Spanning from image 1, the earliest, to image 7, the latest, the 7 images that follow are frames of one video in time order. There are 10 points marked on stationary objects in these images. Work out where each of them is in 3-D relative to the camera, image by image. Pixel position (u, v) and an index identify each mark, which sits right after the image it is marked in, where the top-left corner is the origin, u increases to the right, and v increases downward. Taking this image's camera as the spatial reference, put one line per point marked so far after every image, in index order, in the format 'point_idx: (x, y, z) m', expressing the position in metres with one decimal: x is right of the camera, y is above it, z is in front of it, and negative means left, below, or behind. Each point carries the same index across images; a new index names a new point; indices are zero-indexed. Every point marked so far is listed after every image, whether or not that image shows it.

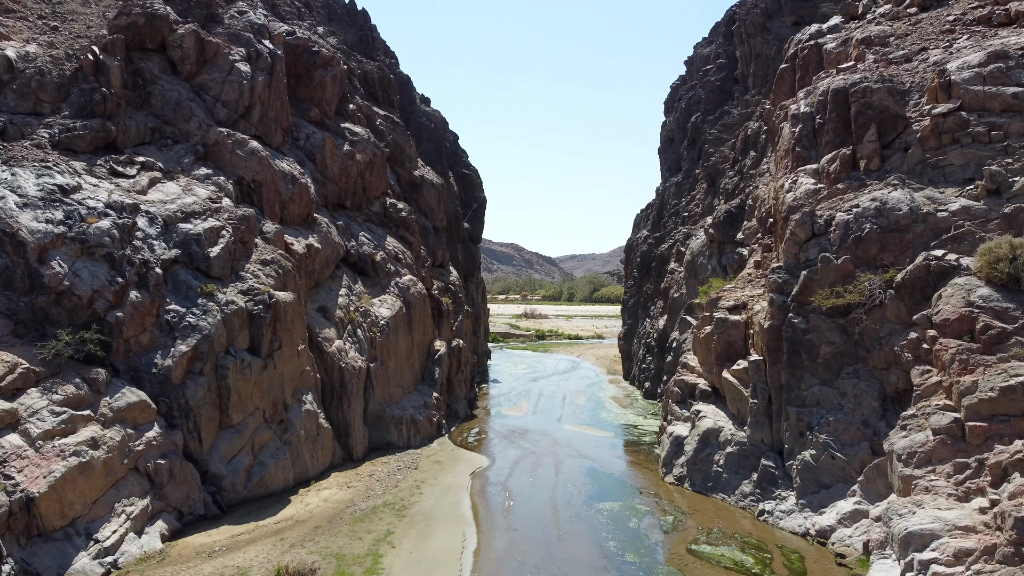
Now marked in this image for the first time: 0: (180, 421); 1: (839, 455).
0: (-9.6, -3.8, +19.9) m
1: (+8.7, -4.4, +18.3) m
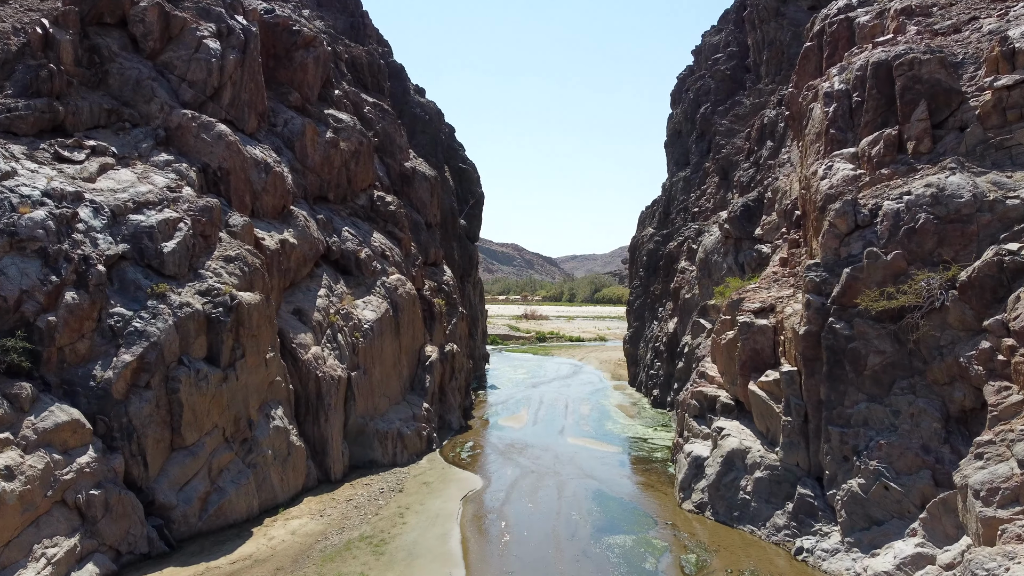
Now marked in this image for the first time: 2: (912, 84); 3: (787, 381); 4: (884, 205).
0: (-9.7, -3.8, +17.1) m
1: (+8.6, -4.4, +15.5) m
2: (+11.3, +5.7, +19.5) m
3: (+7.5, -2.5, +18.8) m
4: (+9.7, +2.2, +17.9) m
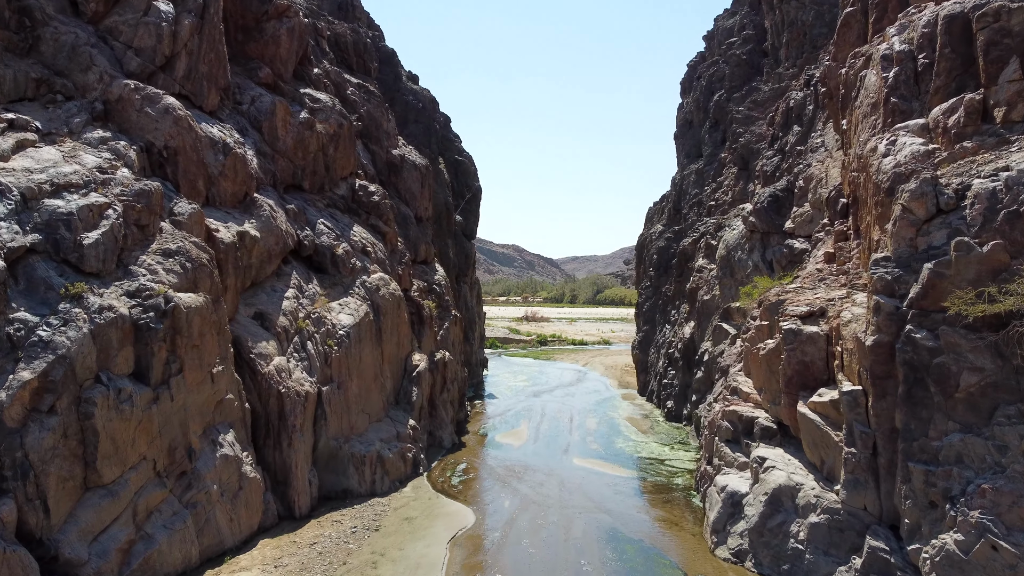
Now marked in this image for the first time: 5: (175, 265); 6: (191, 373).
0: (-9.7, -3.8, +13.5) m
1: (+8.5, -4.4, +11.8) m
2: (+11.2, +5.7, +15.8) m
3: (+7.4, -2.5, +15.1) m
4: (+9.6, +2.2, +14.3) m
5: (-8.6, +0.6, +17.7) m
6: (-7.8, -2.1, +16.9) m
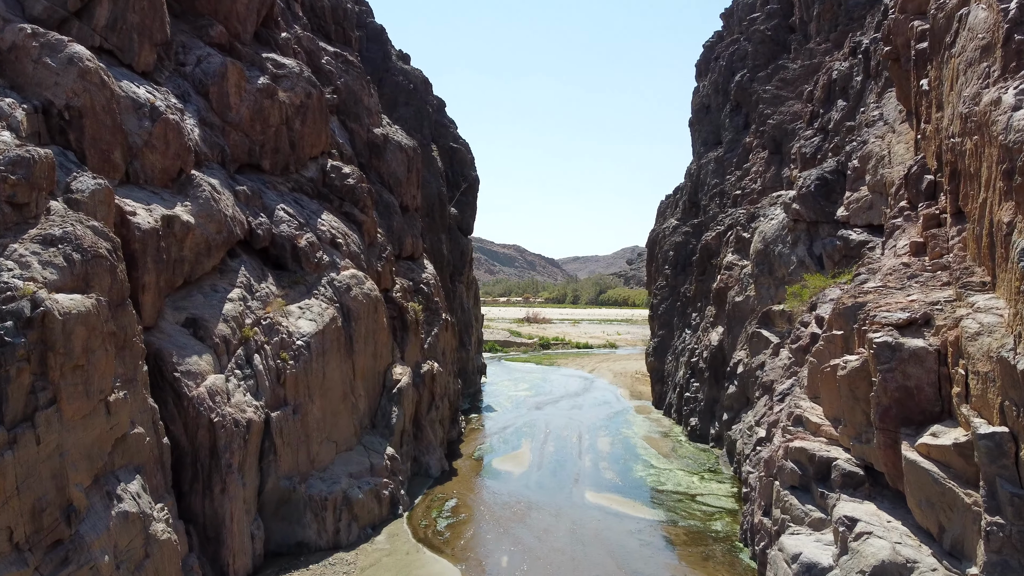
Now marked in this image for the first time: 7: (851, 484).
0: (-9.8, -3.8, +9.0) m
1: (+8.4, -4.4, +7.3) m
2: (+11.2, +5.7, +11.4) m
3: (+7.4, -2.5, +10.6) m
4: (+9.6, +2.2, +9.8) m
5: (-8.6, +0.6, +13.2) m
6: (-7.9, -2.1, +12.4) m
7: (+6.6, -3.8, +13.5) m
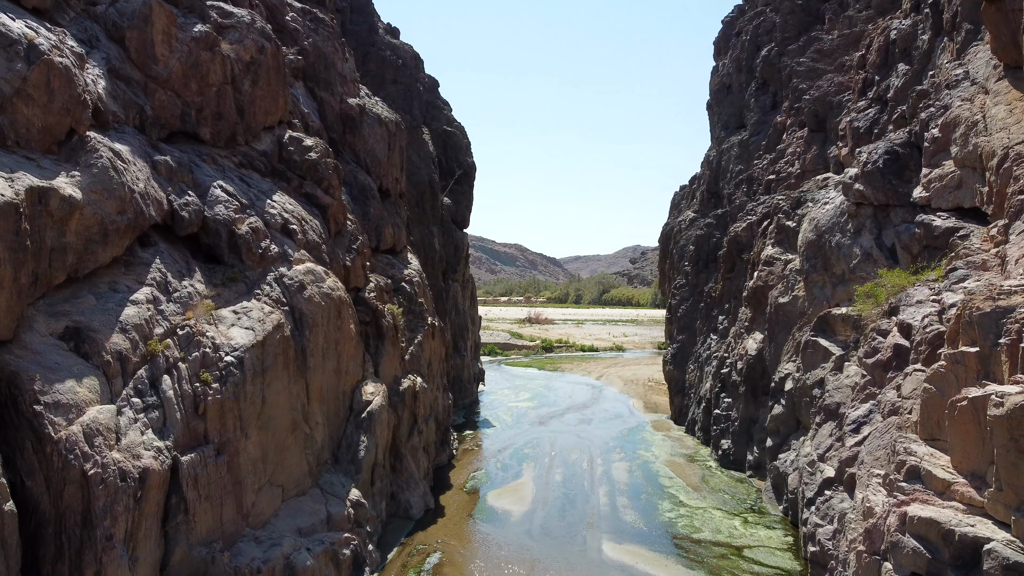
0: (-9.8, -3.8, +4.5) m
1: (+8.4, -4.4, +2.8) m
2: (+11.1, +5.8, +6.8) m
3: (+7.3, -2.5, +6.1) m
4: (+9.5, +2.2, +5.3) m
5: (-8.7, +0.6, +8.7) m
6: (-7.9, -2.0, +7.9) m
7: (+6.6, -3.8, +9.0) m
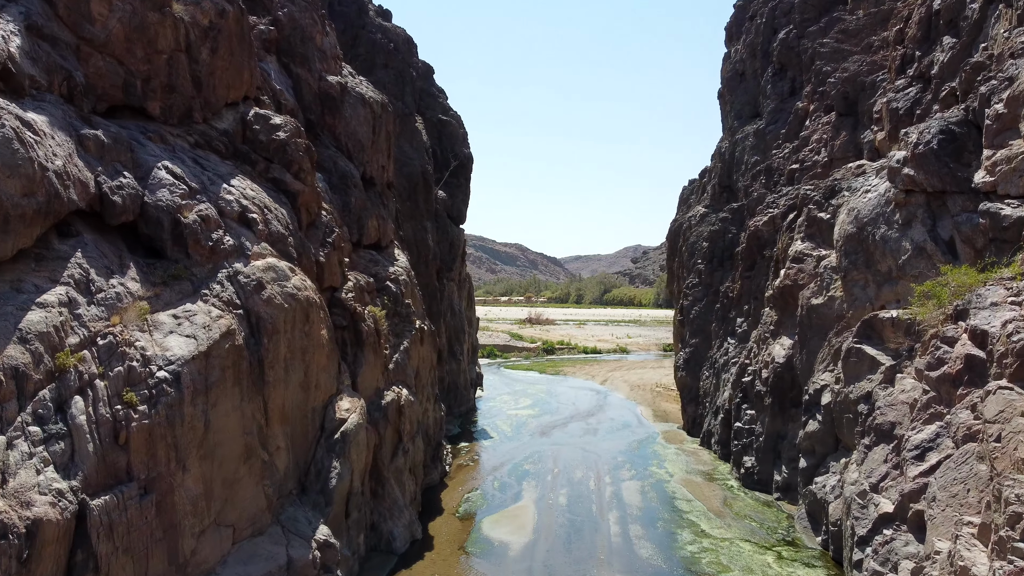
0: (-9.9, -3.8, +2.0) m
1: (+8.3, -4.4, +0.2) m
2: (+11.1, +5.8, +4.2) m
3: (+7.3, -2.5, +3.5) m
4: (+9.5, +2.2, +2.7) m
5: (-8.7, +0.6, +6.1) m
6: (-8.0, -2.0, +5.4) m
7: (+6.5, -3.8, +6.4) m
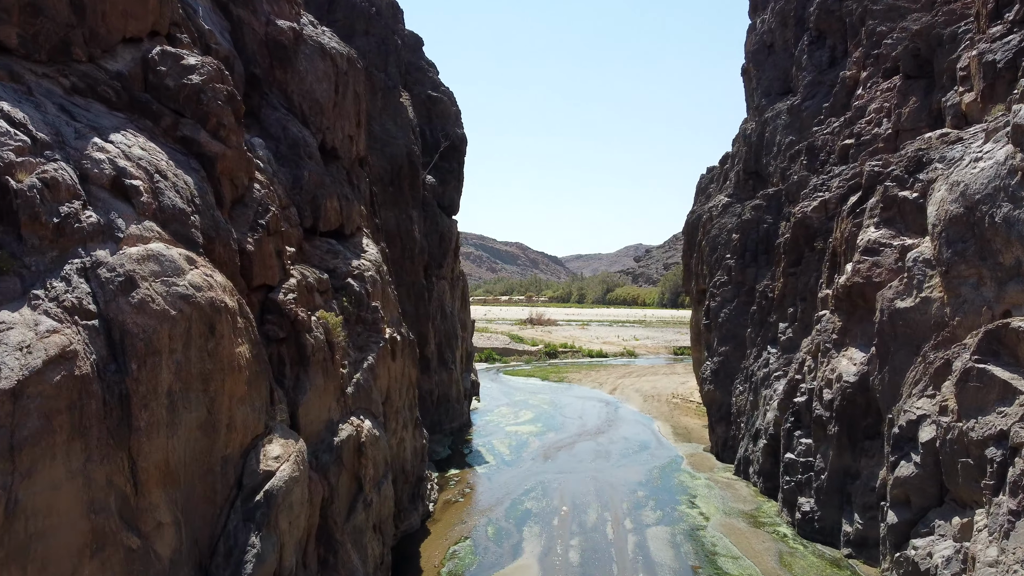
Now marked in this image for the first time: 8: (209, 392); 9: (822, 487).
0: (-10.0, -3.8, -2.6) m
1: (+8.2, -4.4, -4.3) m
2: (+11.0, +5.8, -0.4) m
3: (+7.2, -2.5, -1.0) m
4: (+9.4, +2.2, -1.9) m
5: (-8.8, +0.6, +1.6) m
6: (-8.0, -2.0, +0.8) m
7: (+6.4, -3.8, +1.8) m
8: (-4.5, -1.5, +10.4) m
9: (+7.9, -5.0, +17.7) m
